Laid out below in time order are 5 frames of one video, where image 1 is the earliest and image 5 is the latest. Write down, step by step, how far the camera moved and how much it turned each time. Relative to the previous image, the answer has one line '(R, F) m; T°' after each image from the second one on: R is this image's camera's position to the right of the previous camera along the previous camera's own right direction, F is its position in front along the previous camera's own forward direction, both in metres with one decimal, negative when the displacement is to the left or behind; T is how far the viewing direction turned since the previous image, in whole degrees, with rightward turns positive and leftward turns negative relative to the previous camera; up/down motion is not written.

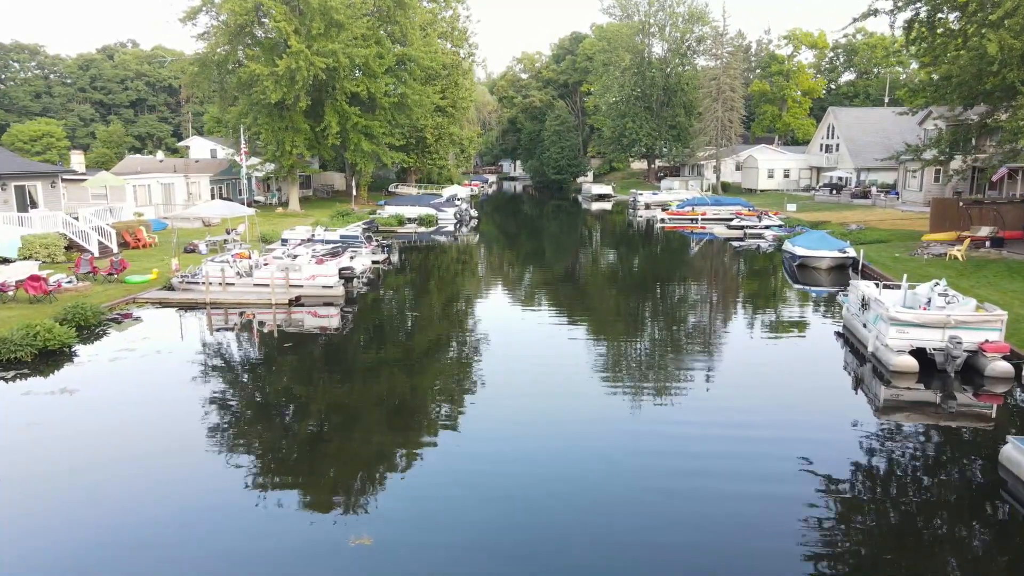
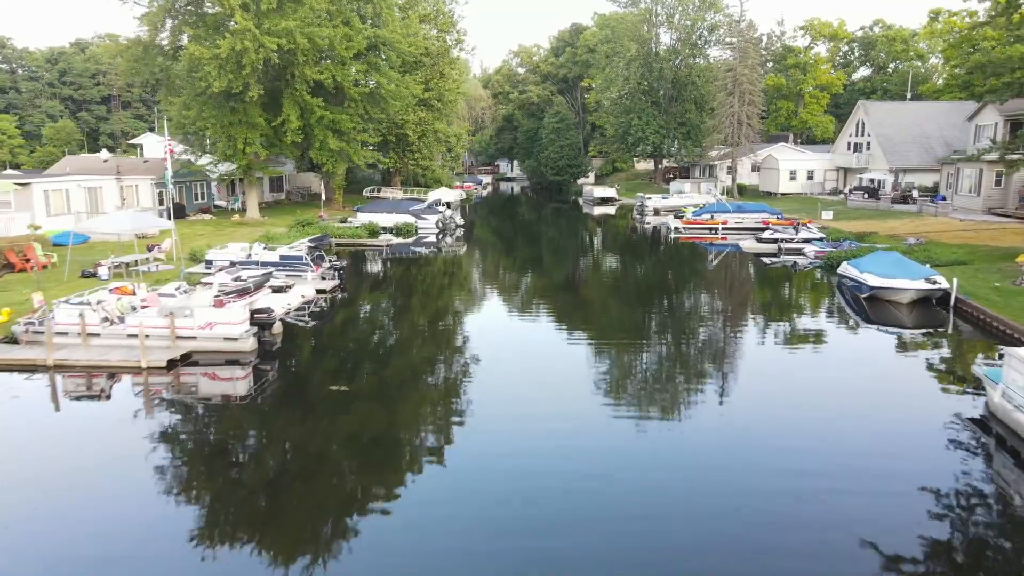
(+0.4, +5.3) m; 0°
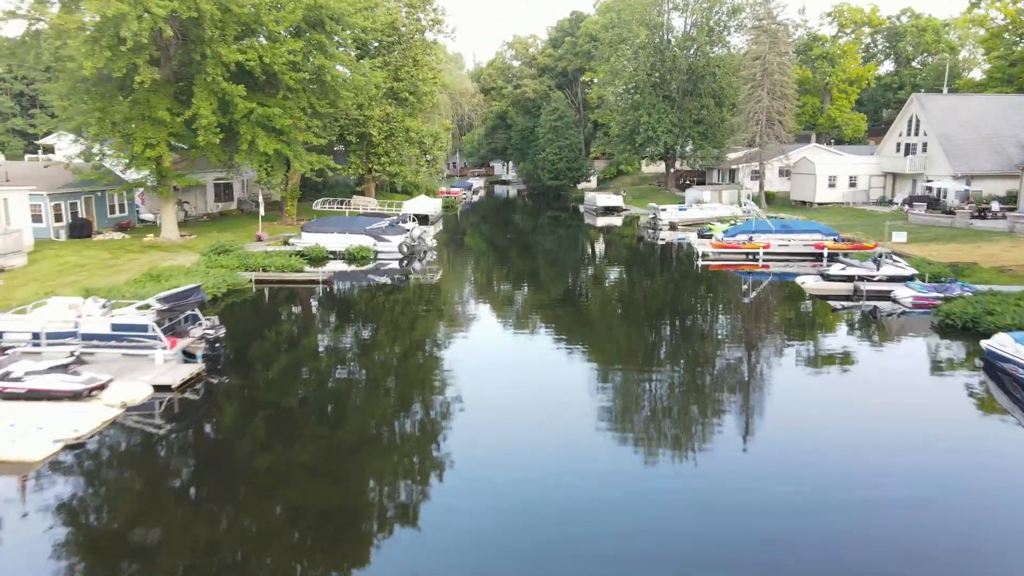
(+0.5, +7.3) m; 0°
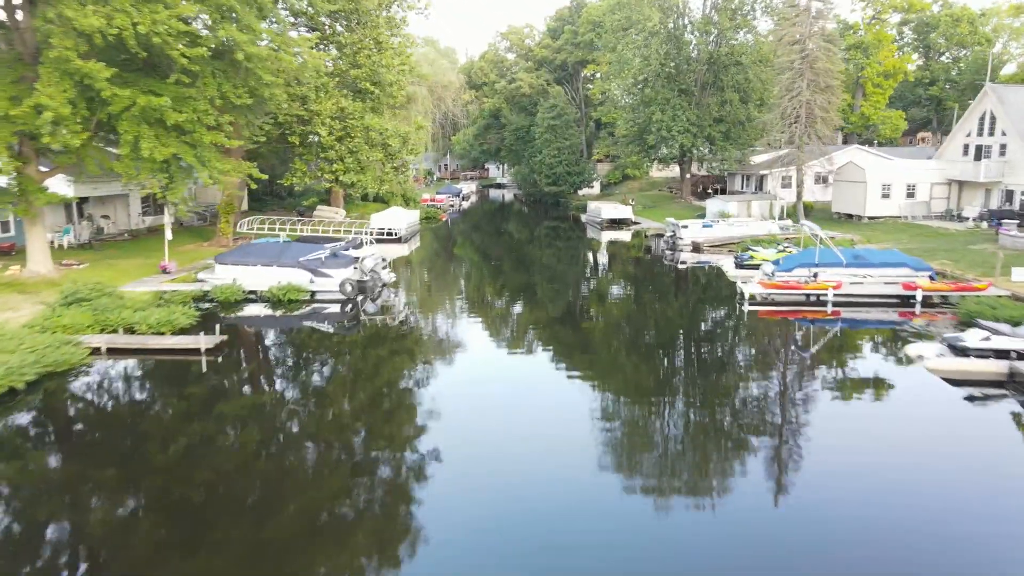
(+0.5, +7.0) m; 0°
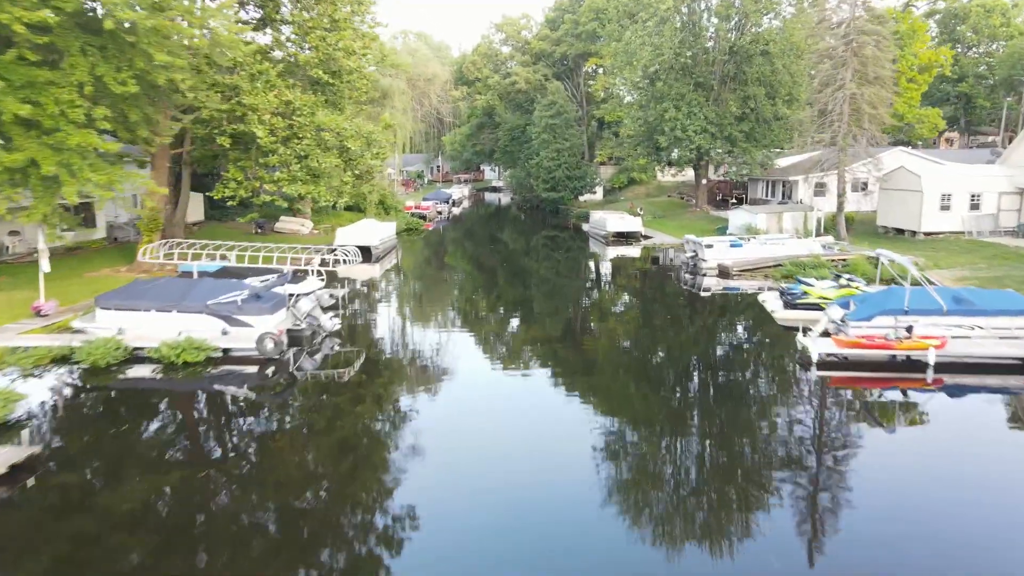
(+0.4, +5.4) m; 0°
